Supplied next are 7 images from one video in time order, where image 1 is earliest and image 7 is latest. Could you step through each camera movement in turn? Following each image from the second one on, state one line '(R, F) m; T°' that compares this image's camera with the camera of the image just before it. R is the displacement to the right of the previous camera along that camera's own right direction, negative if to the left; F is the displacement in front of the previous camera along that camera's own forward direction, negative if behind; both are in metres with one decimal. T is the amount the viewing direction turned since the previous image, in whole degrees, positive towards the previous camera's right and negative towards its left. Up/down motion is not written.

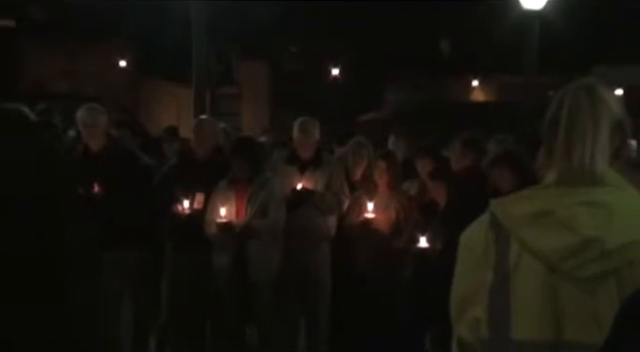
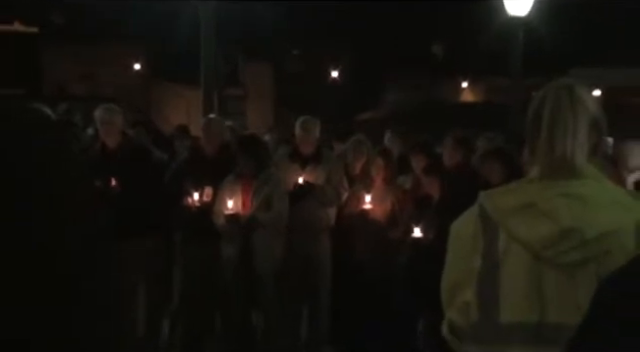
(0.0, -0.3) m; 0°
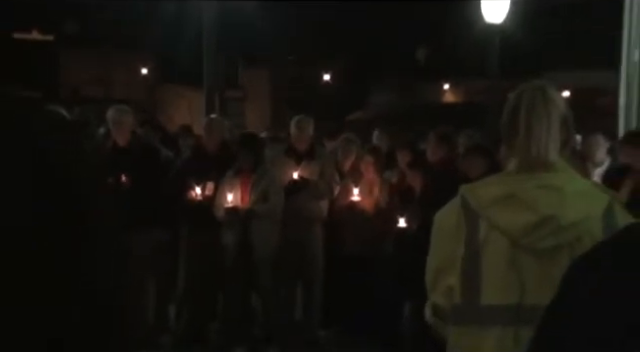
(0.0, -0.4) m; 0°
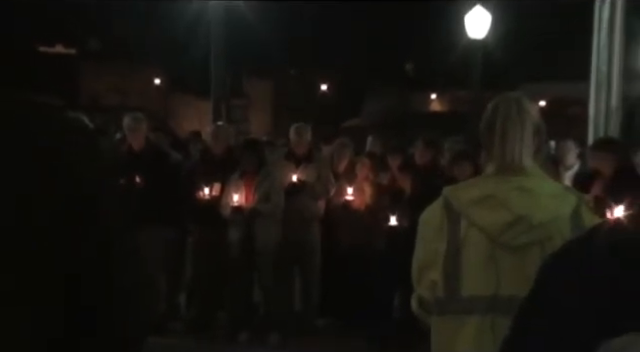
(0.0, -0.5) m; 0°
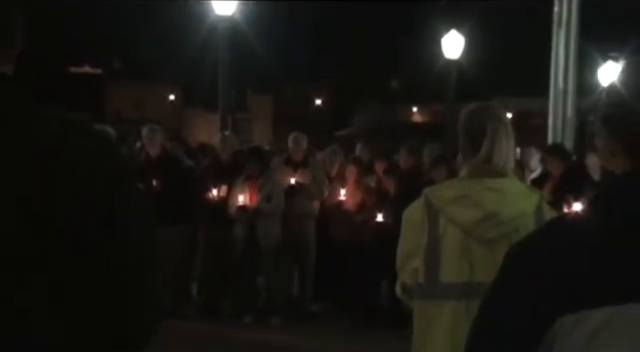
(0.0, -0.7) m; 0°
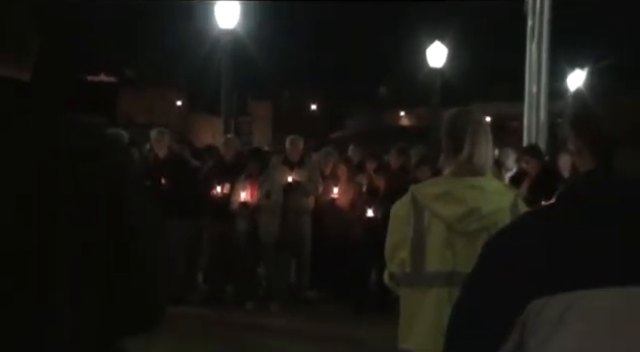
(0.0, -0.5) m; 0°
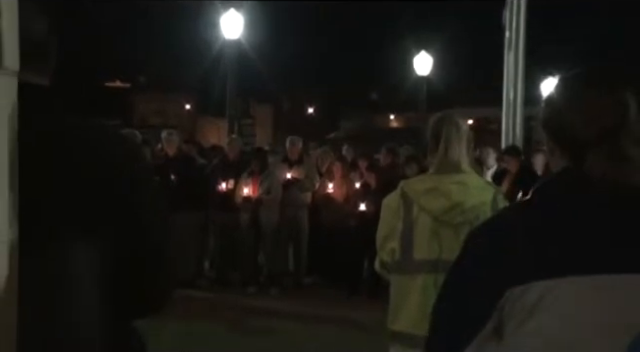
(0.0, -0.6) m; 0°
